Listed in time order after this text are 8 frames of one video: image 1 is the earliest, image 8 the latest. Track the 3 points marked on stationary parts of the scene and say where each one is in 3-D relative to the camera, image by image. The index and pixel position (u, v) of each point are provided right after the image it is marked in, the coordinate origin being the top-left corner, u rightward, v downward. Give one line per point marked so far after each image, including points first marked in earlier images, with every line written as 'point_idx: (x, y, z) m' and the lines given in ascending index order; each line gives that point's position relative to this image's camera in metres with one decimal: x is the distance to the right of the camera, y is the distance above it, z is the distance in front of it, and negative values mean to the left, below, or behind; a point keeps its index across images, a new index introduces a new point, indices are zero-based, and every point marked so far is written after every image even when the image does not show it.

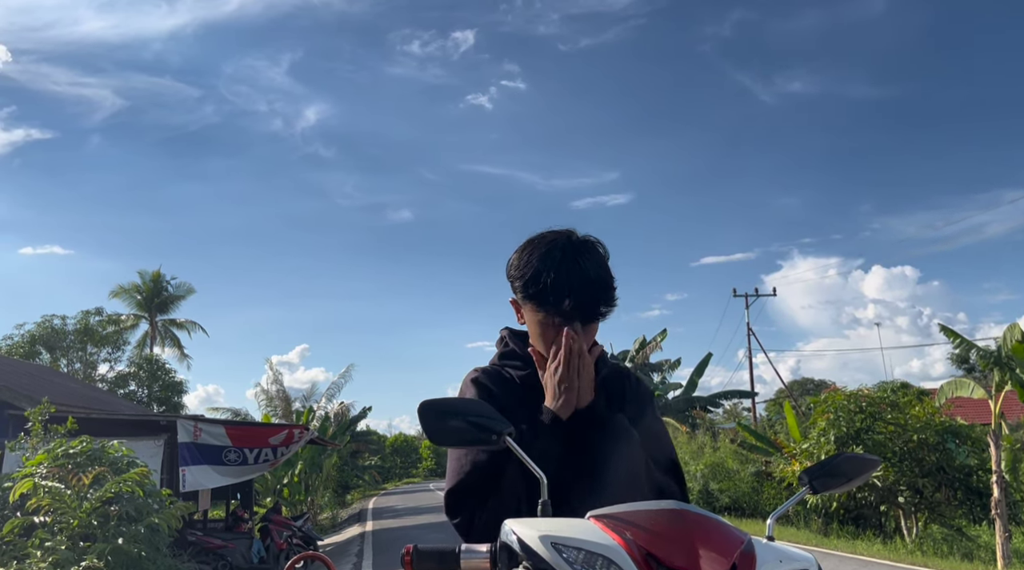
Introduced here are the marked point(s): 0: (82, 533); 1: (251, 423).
0: (-3.5, -2.0, +6.8) m
1: (-3.5, -1.9, +11.1) m
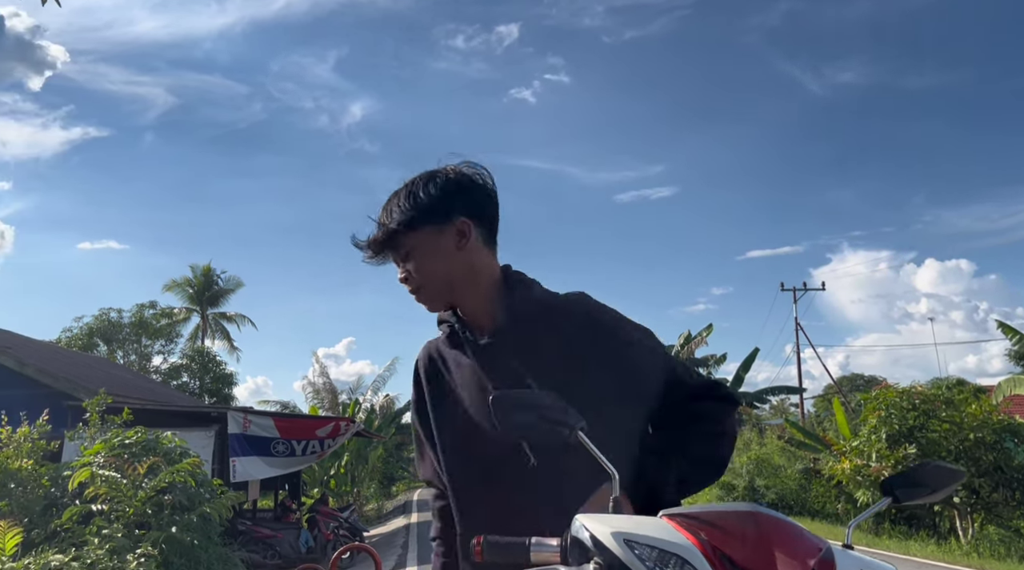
0: (-3.2, -2.0, +7.0) m
1: (-2.9, -1.8, +11.3) m
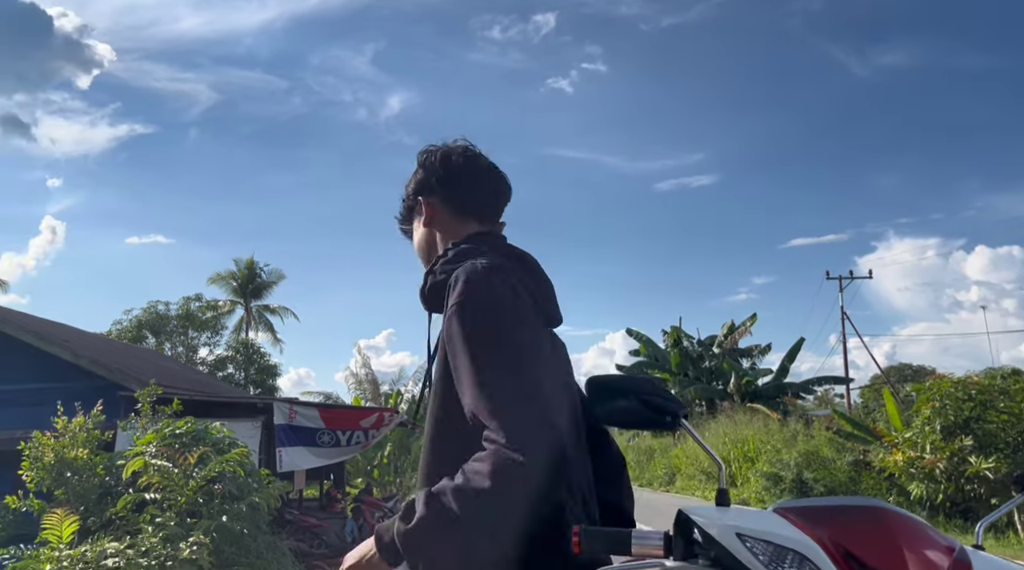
0: (-2.8, -1.9, +7.1) m
1: (-2.3, -1.7, +11.4) m
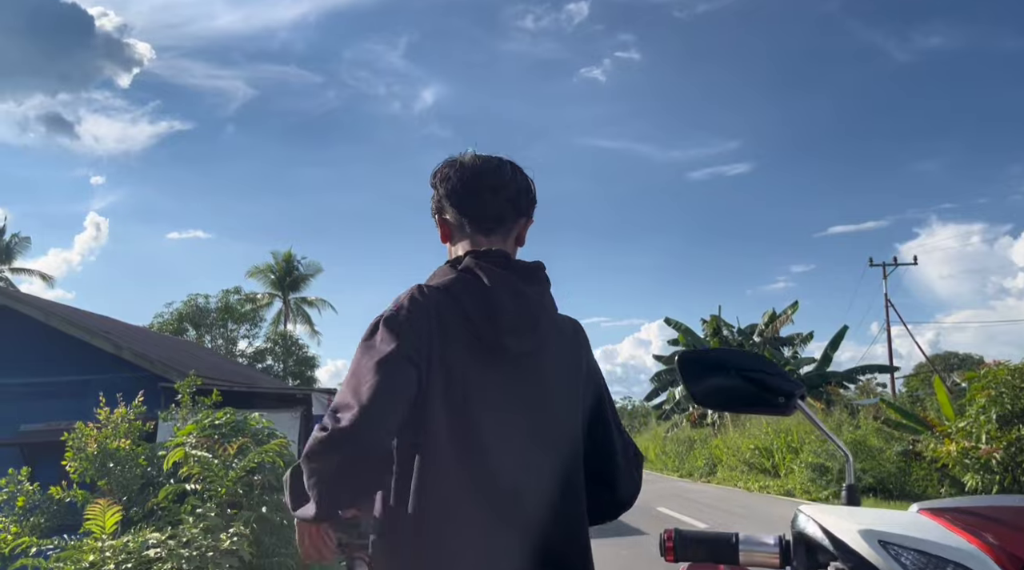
0: (-2.4, -1.8, +7.0) m
1: (-1.8, -1.5, +11.3) m
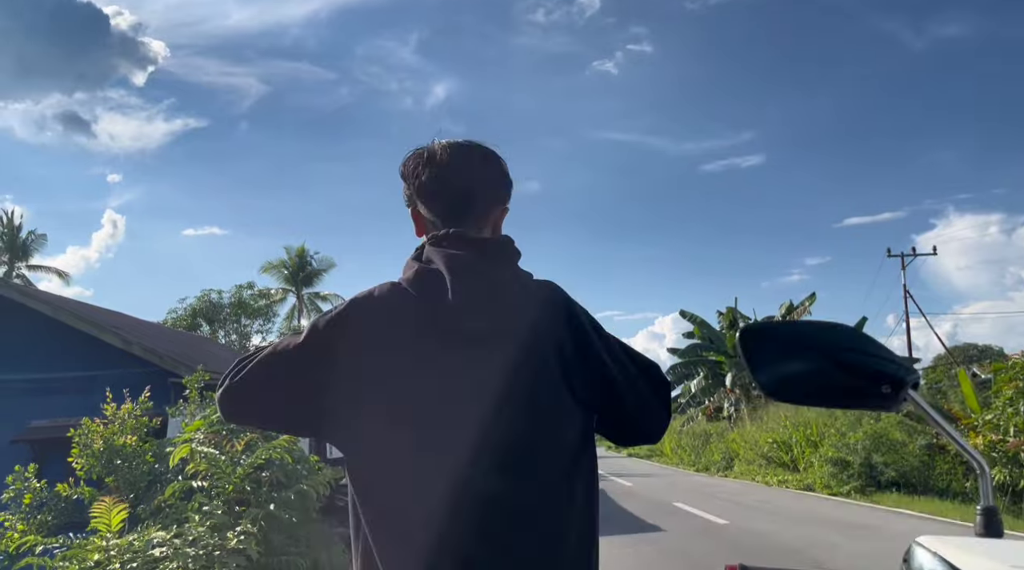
0: (-2.3, -1.8, +6.9) m
1: (-1.6, -1.4, +11.1) m
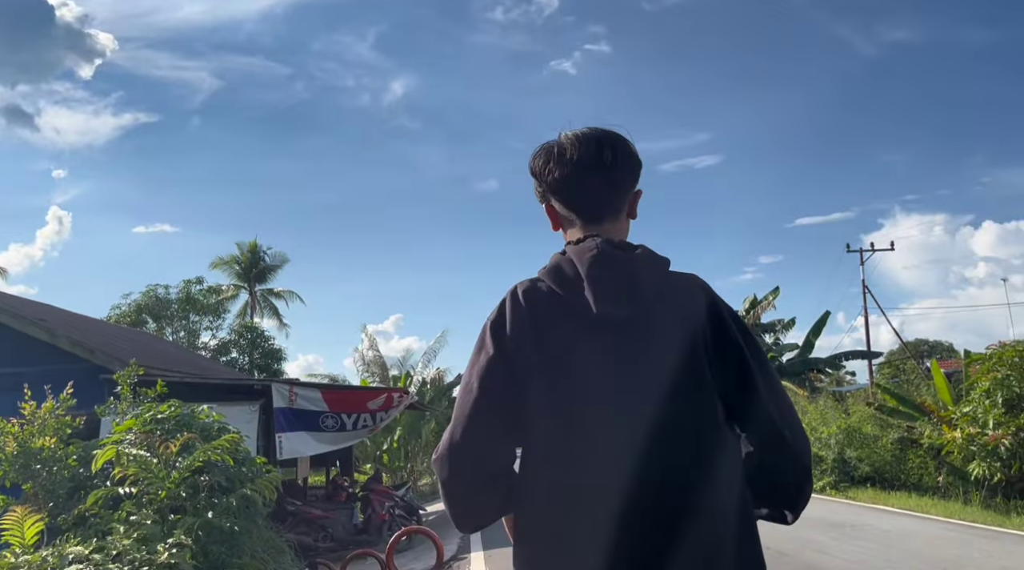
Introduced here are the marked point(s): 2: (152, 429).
0: (-2.6, -1.6, +6.2) m
1: (-2.1, -1.3, +10.5) m
2: (-2.9, -1.2, +6.6) m
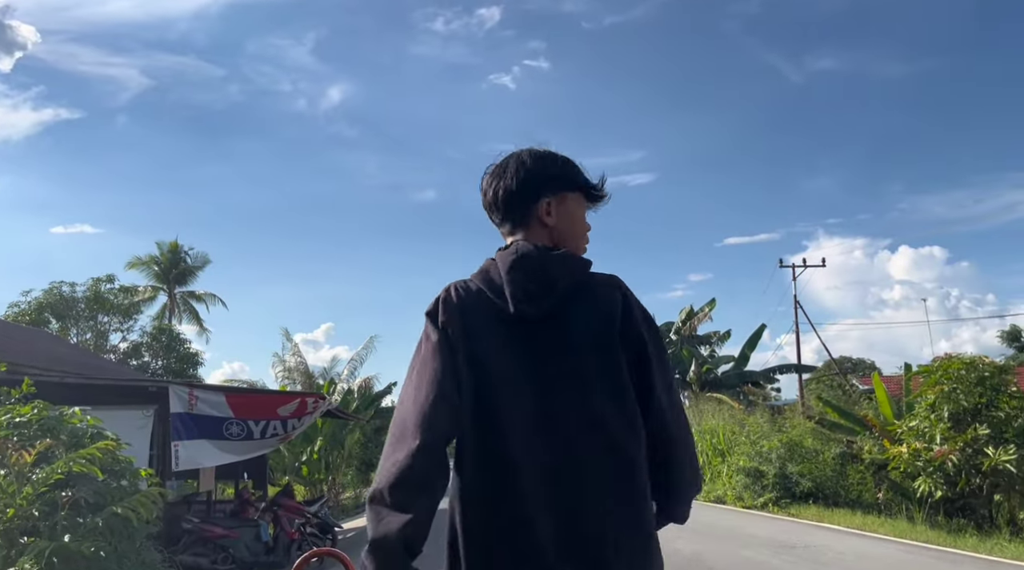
0: (-3.1, -1.5, +5.1) m
1: (-2.9, -1.2, +9.5) m
2: (-3.4, -1.0, +5.5) m
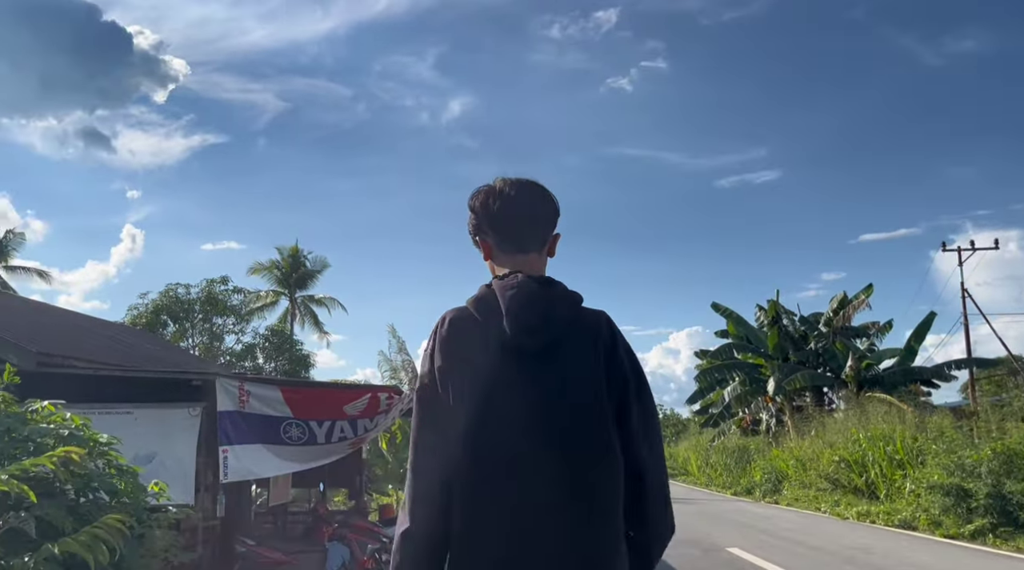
0: (-2.5, -1.2, +3.6) m
1: (-1.8, -1.0, +7.8) m
2: (-2.8, -0.7, +4.0) m
